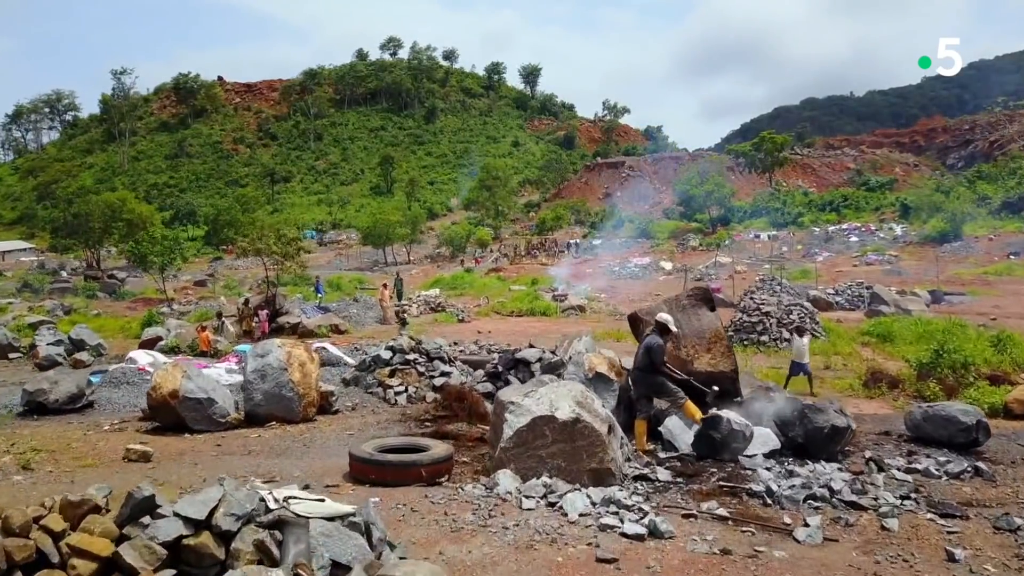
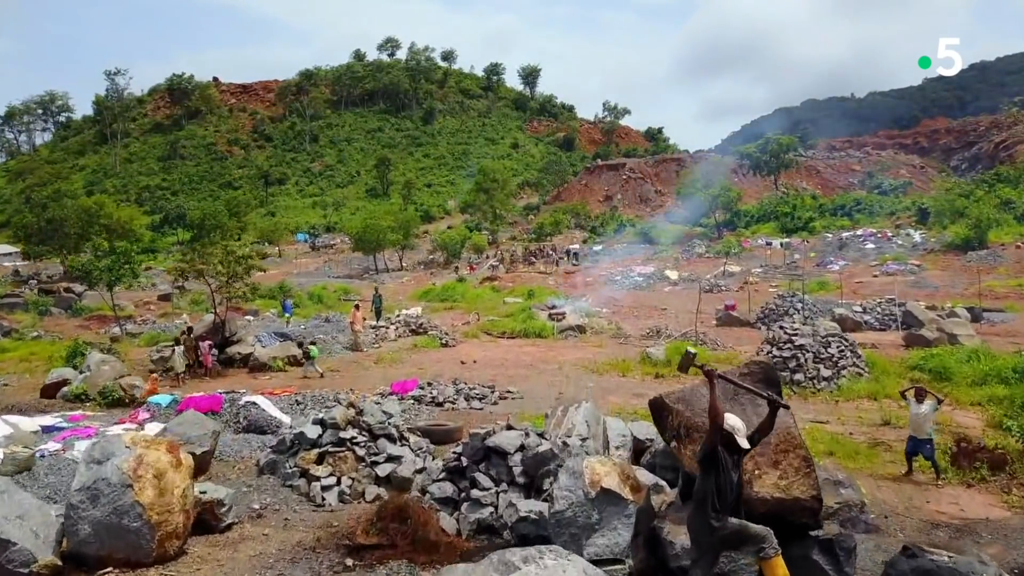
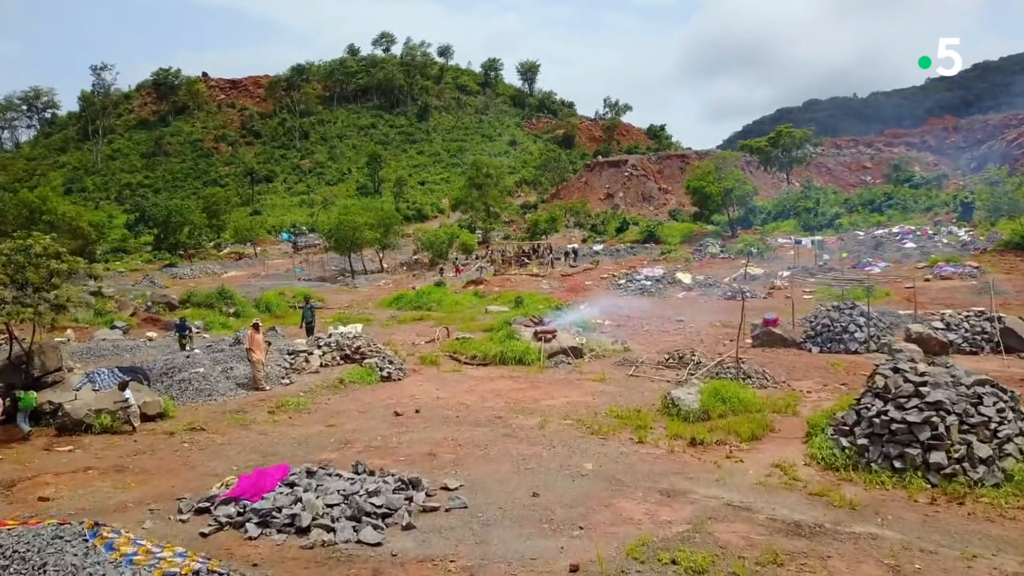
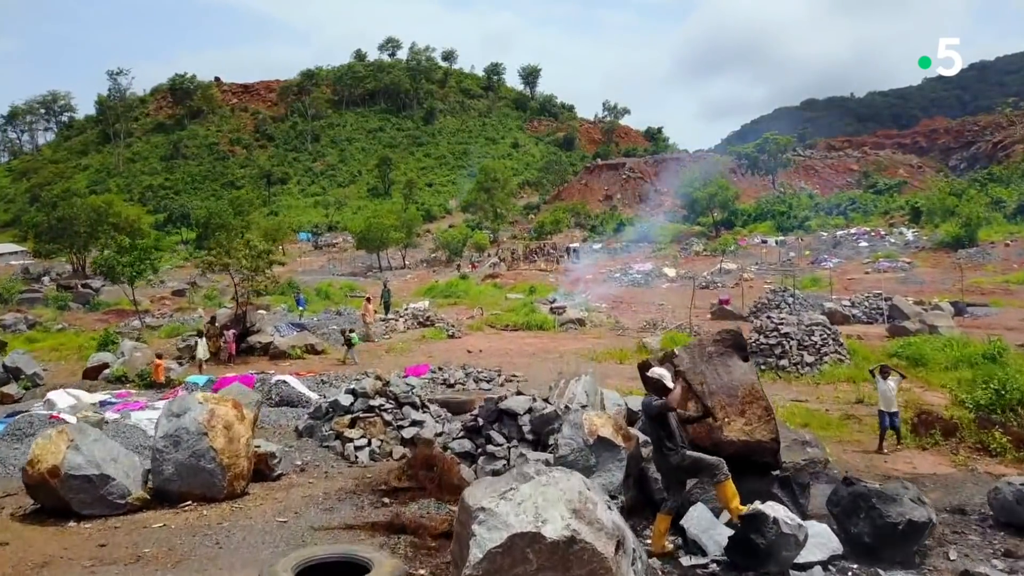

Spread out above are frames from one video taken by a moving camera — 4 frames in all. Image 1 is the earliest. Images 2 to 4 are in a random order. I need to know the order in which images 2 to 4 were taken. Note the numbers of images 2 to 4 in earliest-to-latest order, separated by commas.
4, 2, 3
